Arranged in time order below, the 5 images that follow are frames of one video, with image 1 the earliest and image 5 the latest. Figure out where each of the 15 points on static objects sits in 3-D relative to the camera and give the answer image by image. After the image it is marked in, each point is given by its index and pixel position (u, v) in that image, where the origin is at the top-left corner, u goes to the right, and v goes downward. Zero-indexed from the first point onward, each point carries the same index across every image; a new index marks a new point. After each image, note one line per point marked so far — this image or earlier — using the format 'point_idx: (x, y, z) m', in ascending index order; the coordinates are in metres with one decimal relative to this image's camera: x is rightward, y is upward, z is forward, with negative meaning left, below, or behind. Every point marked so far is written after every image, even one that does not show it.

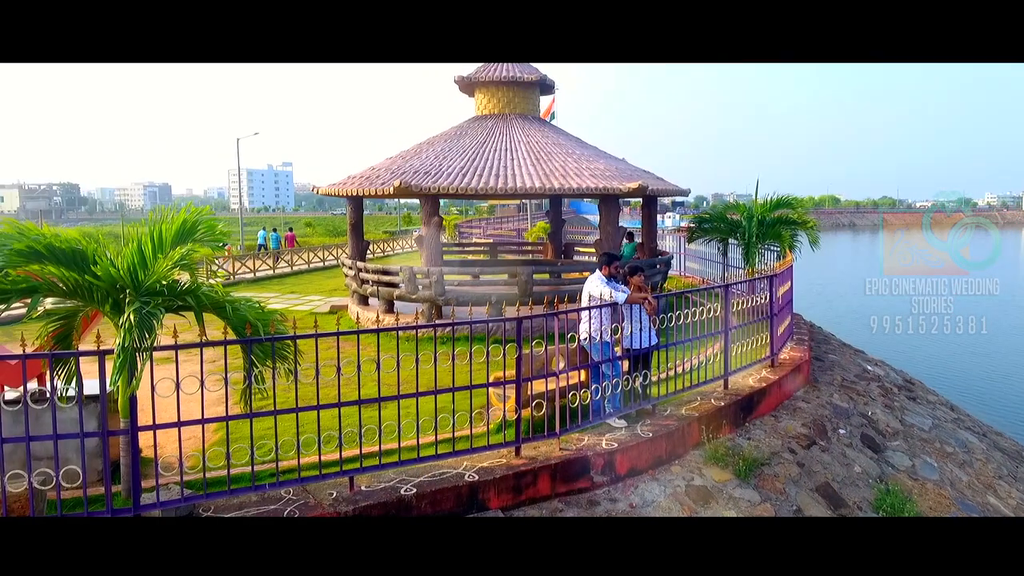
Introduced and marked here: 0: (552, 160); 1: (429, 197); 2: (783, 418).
0: (+0.4, +1.5, +9.0) m
1: (-0.9, +1.0, +8.3) m
2: (+2.4, -1.2, +6.9) m
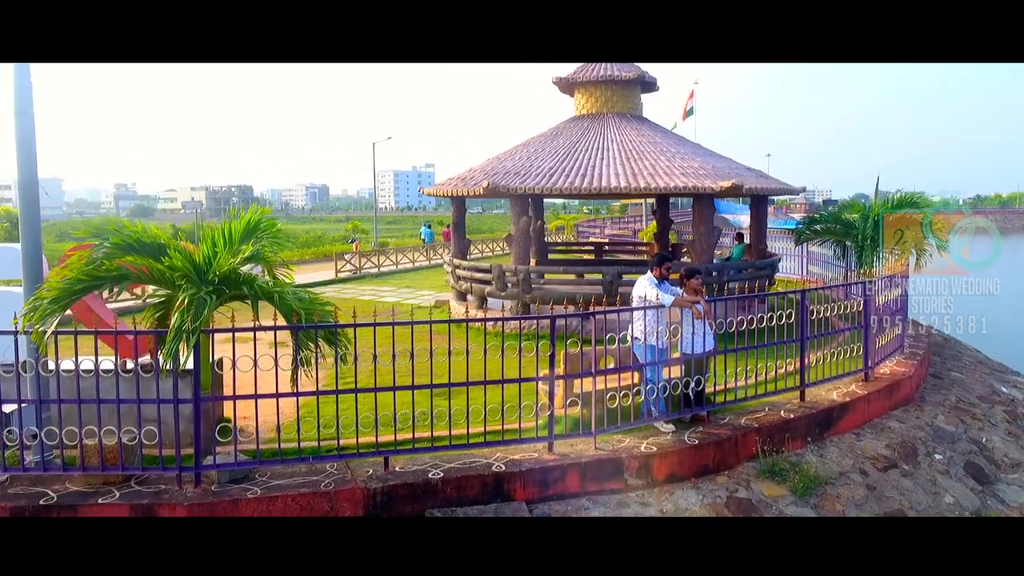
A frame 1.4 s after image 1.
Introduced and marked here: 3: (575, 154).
0: (+1.5, +1.5, +9.0) m
1: (0.0, +1.0, +8.6) m
2: (+3.0, -1.3, +6.5) m
3: (+0.7, +1.6, +9.1) m
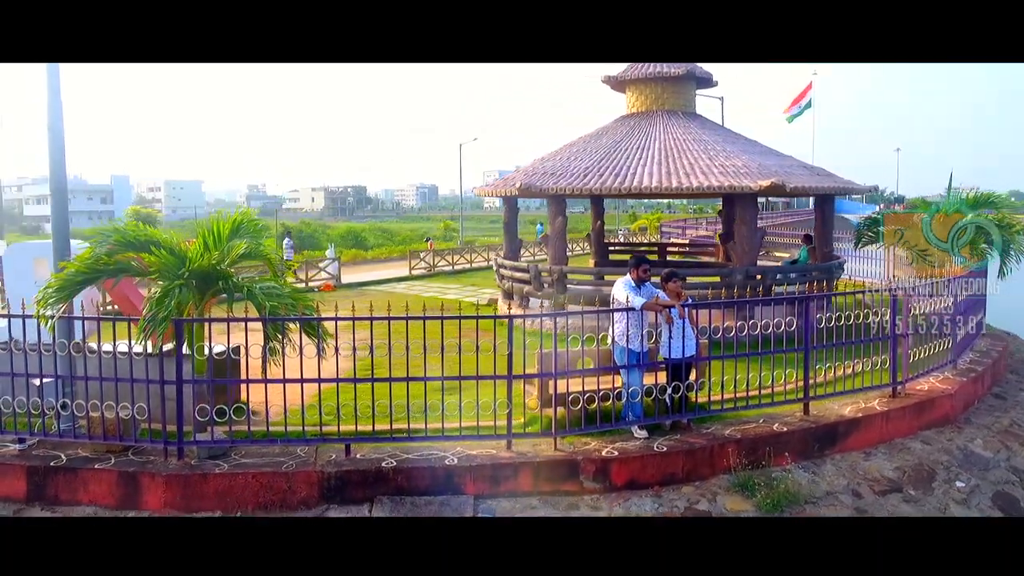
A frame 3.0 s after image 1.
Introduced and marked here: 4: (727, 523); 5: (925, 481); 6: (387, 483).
0: (+2.0, +1.5, +8.8) m
1: (+0.4, +1.0, +8.6) m
2: (+2.9, -1.3, +6.0) m
3: (+1.2, +1.6, +9.0) m
4: (+1.4, -1.5, +5.0) m
5: (+3.1, -1.5, +5.8) m
6: (-0.9, -1.3, +5.1) m
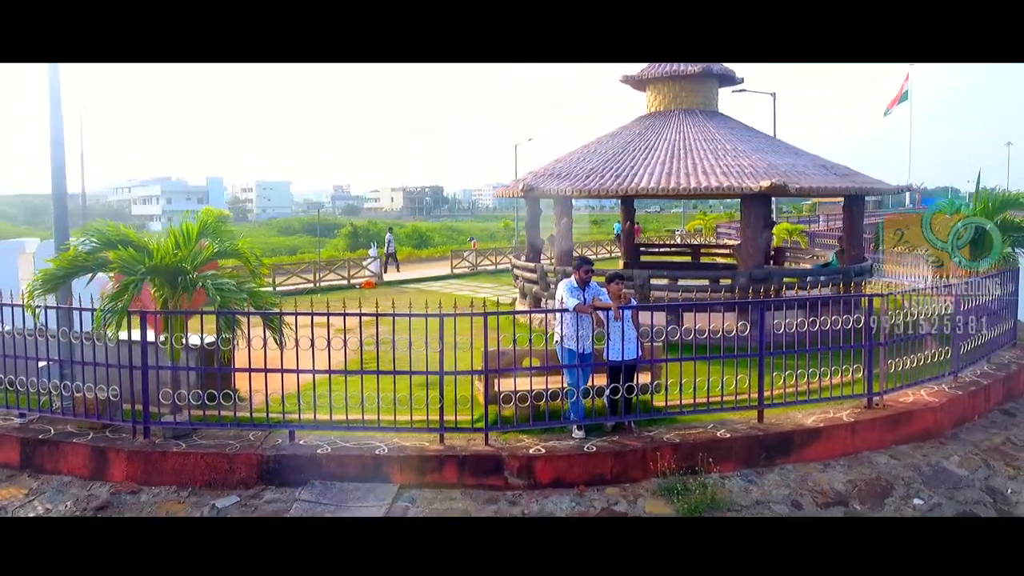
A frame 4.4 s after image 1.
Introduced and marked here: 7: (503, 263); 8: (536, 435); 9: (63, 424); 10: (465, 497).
0: (+2.0, +1.5, +8.6) m
1: (+0.5, +1.0, +8.7) m
2: (+2.4, -1.4, +5.8) m
3: (+1.3, +1.6, +9.0) m
4: (+0.8, -1.6, +5.0) m
5: (+2.7, -1.5, +5.5) m
6: (-1.4, -1.3, +5.4) m
7: (0.0, +0.5, +14.6) m
8: (+0.2, -1.1, +5.7) m
9: (-3.7, -1.1, +6.1) m
10: (-0.3, -1.5, +5.3) m
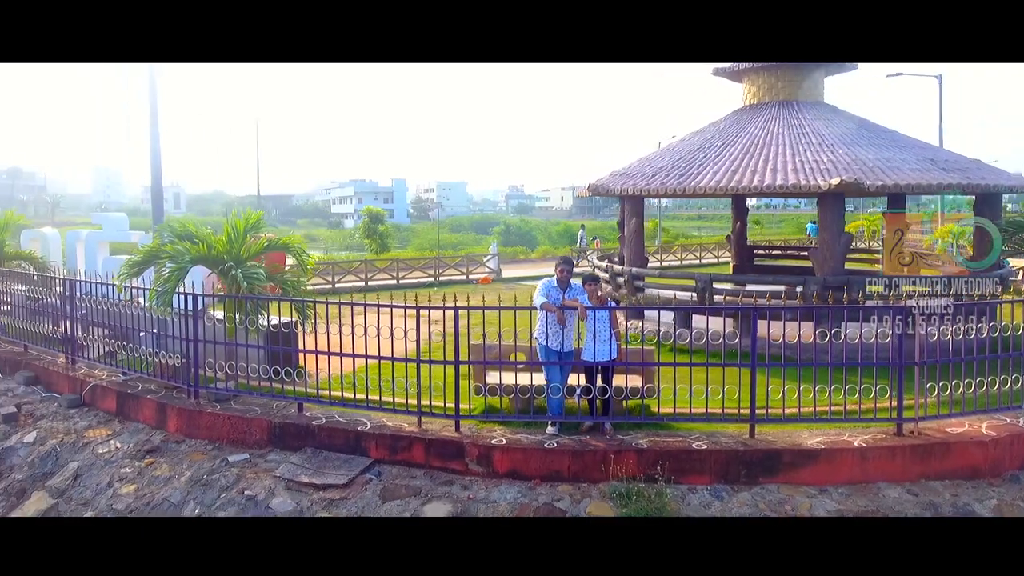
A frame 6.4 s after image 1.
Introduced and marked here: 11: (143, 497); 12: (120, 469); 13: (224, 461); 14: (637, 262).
0: (+2.7, +1.4, +8.0) m
1: (+1.2, +1.0, +8.6) m
2: (+2.2, -1.4, +5.2) m
3: (+2.2, +1.5, +8.6) m
4: (+0.4, -1.5, +4.9) m
5: (+2.3, -1.6, +4.9) m
6: (-1.6, -1.2, +6.0) m
7: (+2.5, +0.5, +14.3) m
8: (0.0, -1.1, +5.9) m
9: (-3.5, -0.9, +7.4) m
10: (-0.6, -1.4, +5.6) m
11: (-2.8, -1.6, +5.8) m
12: (-3.2, -1.5, +6.3) m
13: (-2.3, -1.4, +6.1) m
14: (+1.4, +0.3, +8.8) m
